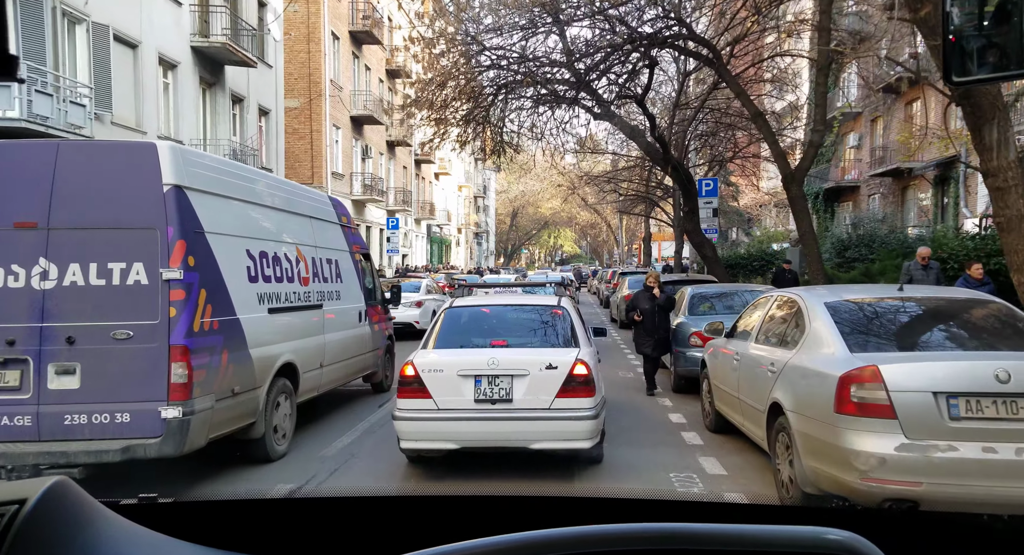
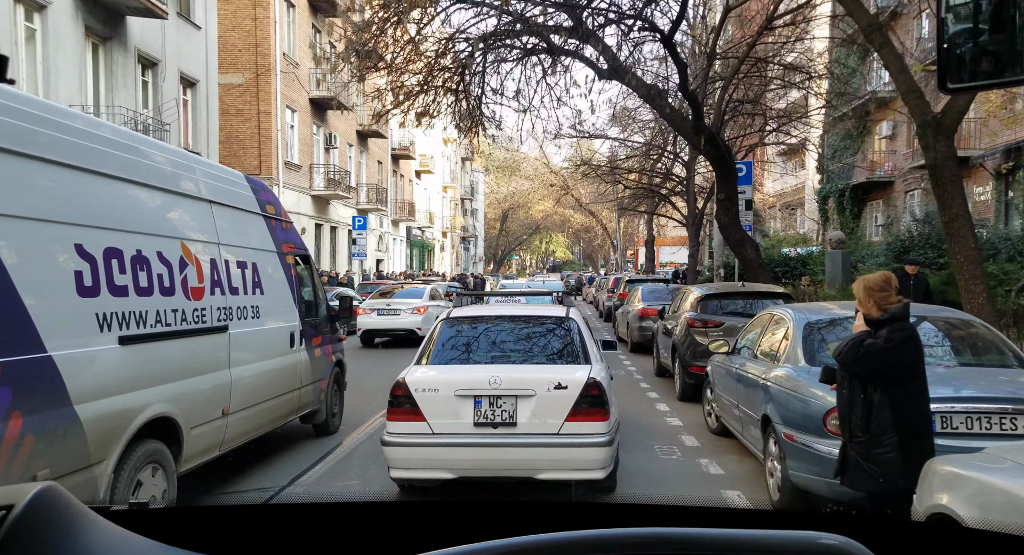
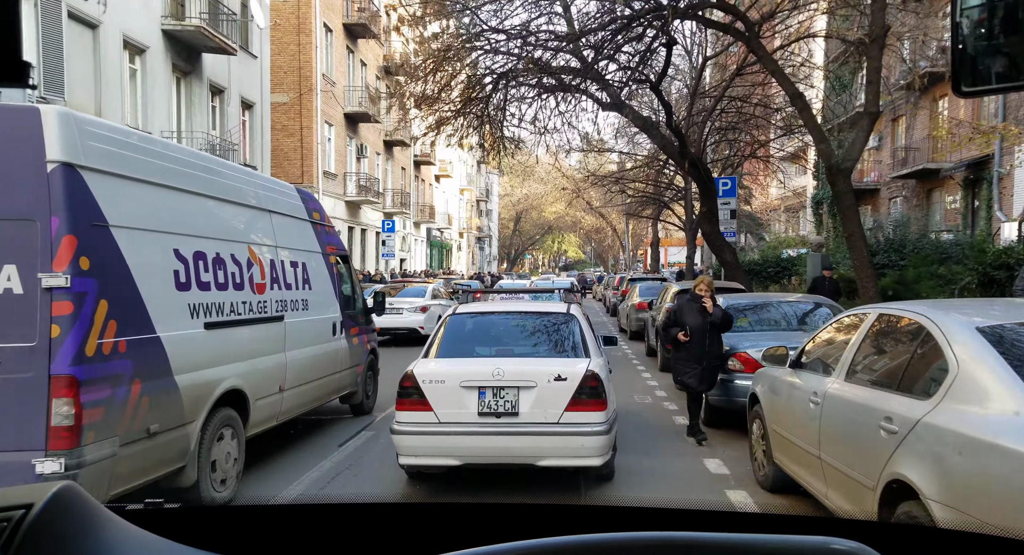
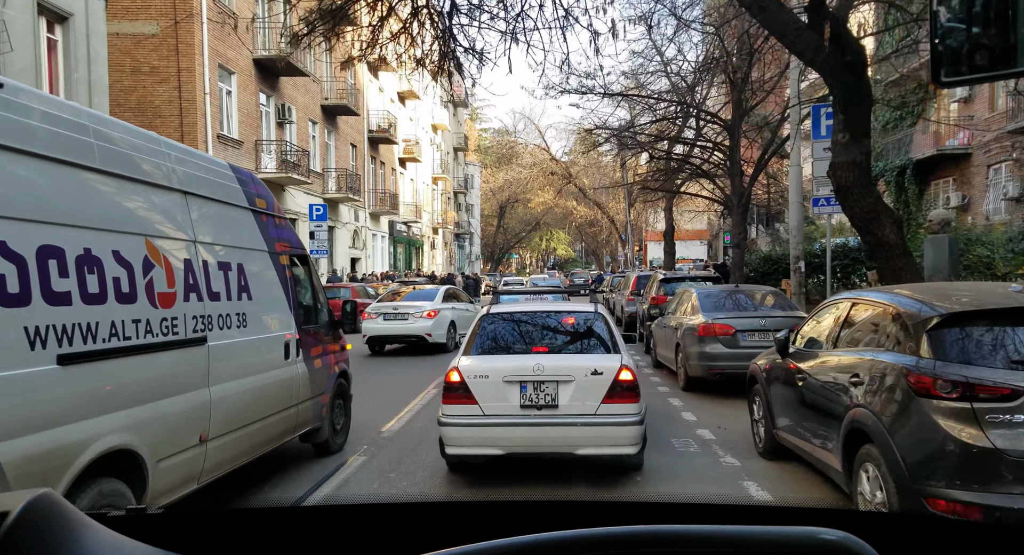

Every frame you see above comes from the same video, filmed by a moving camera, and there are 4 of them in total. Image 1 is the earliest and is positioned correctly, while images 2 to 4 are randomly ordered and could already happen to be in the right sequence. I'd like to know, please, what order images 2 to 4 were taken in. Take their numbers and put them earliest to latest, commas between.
3, 2, 4
